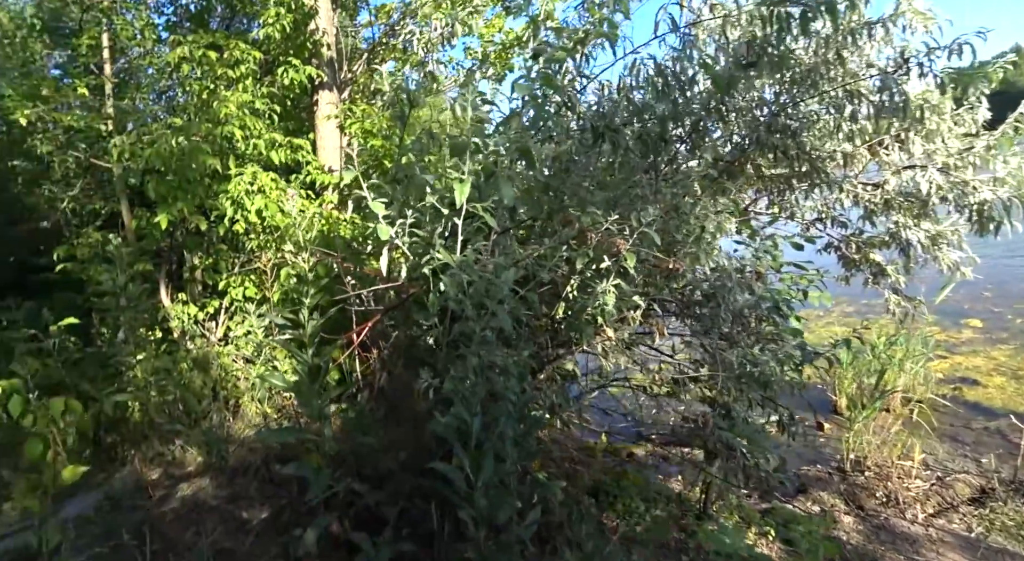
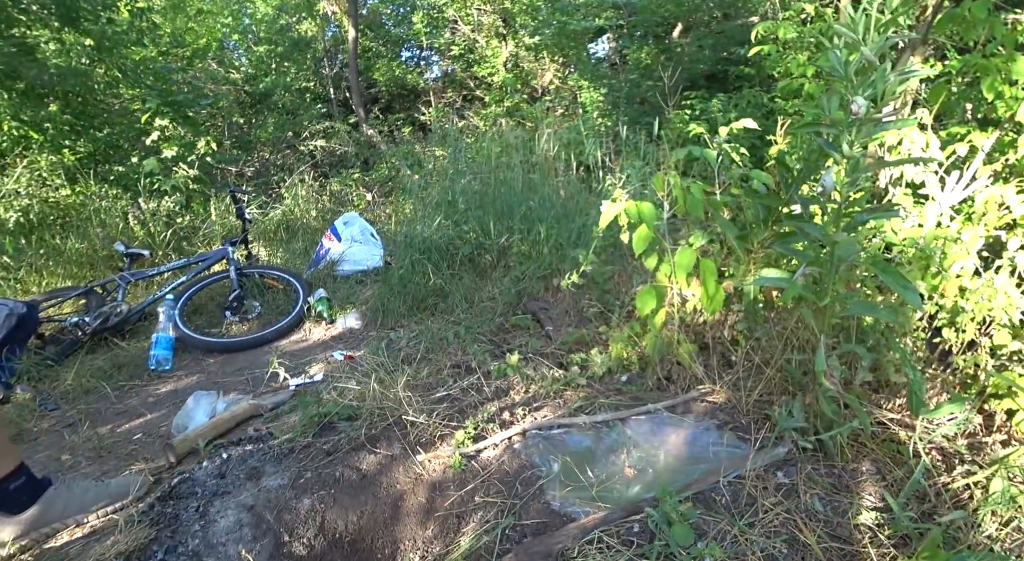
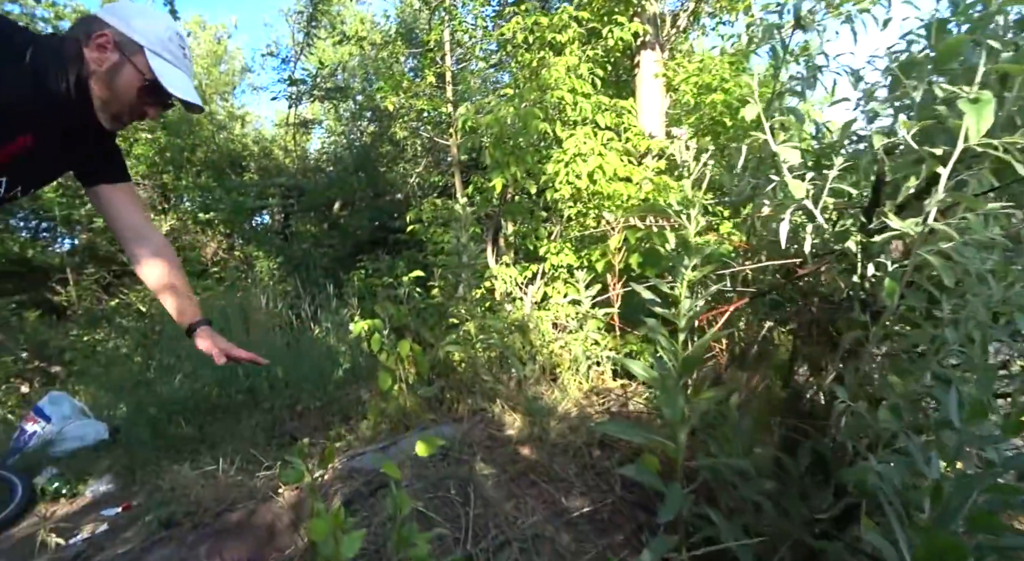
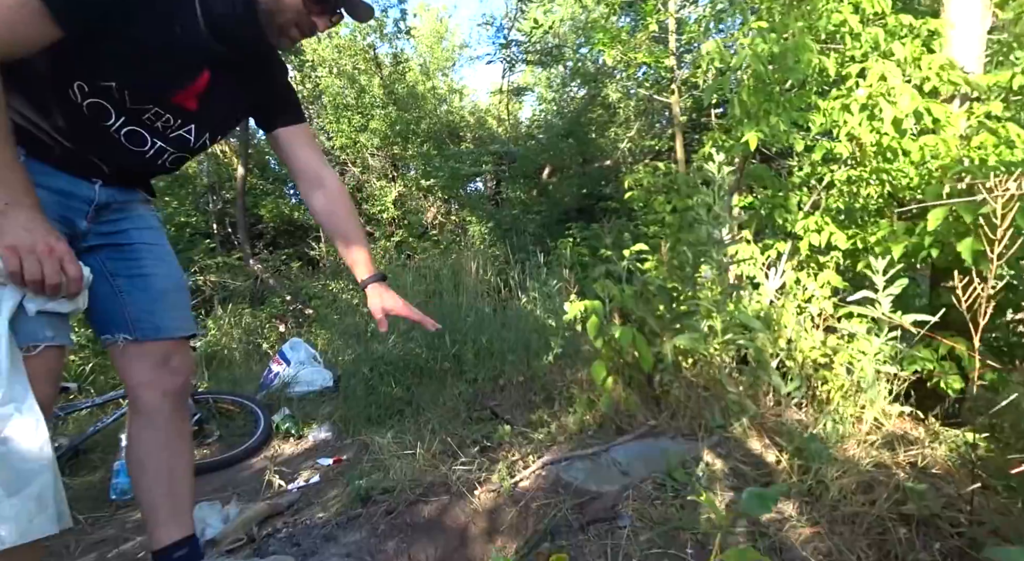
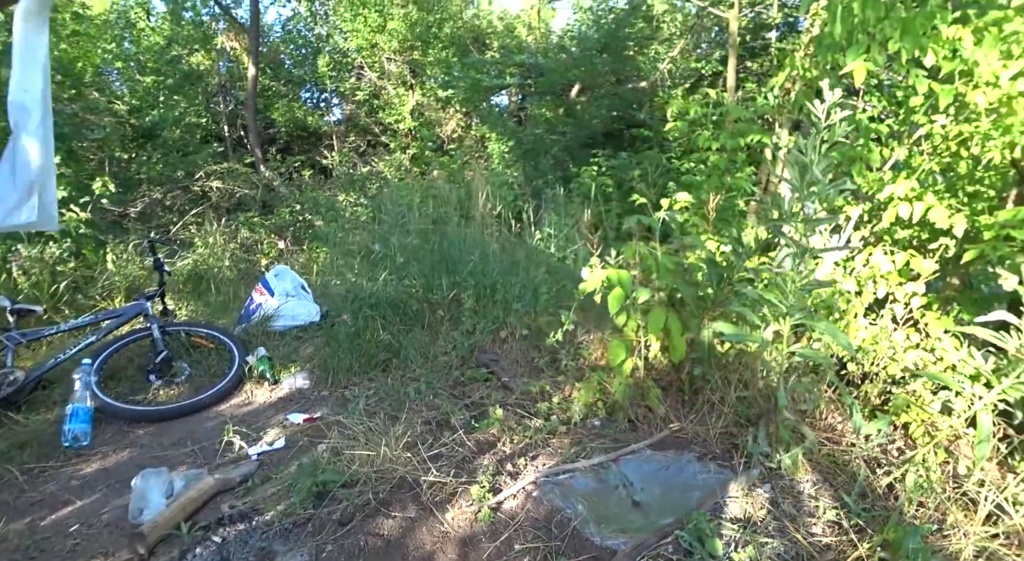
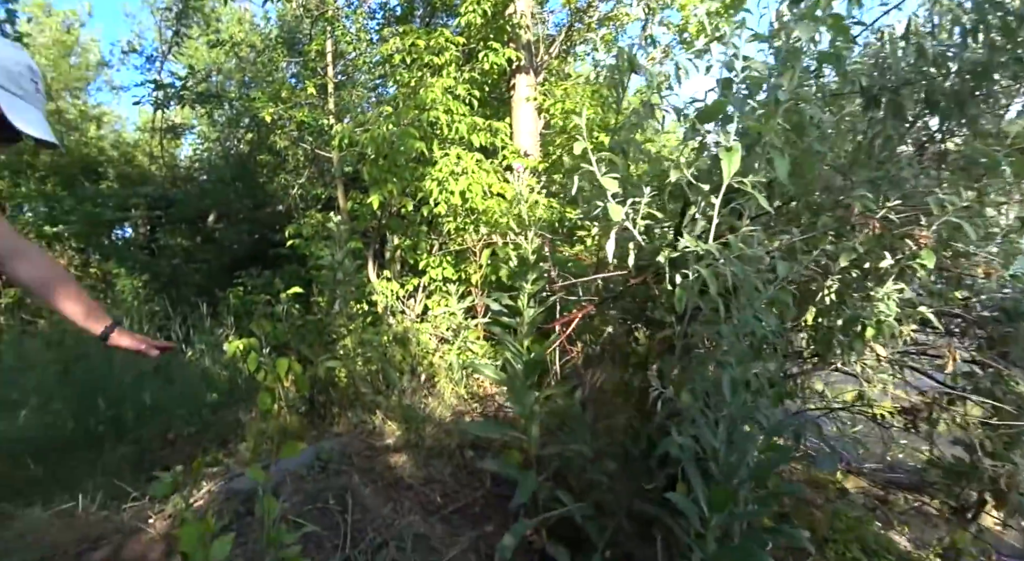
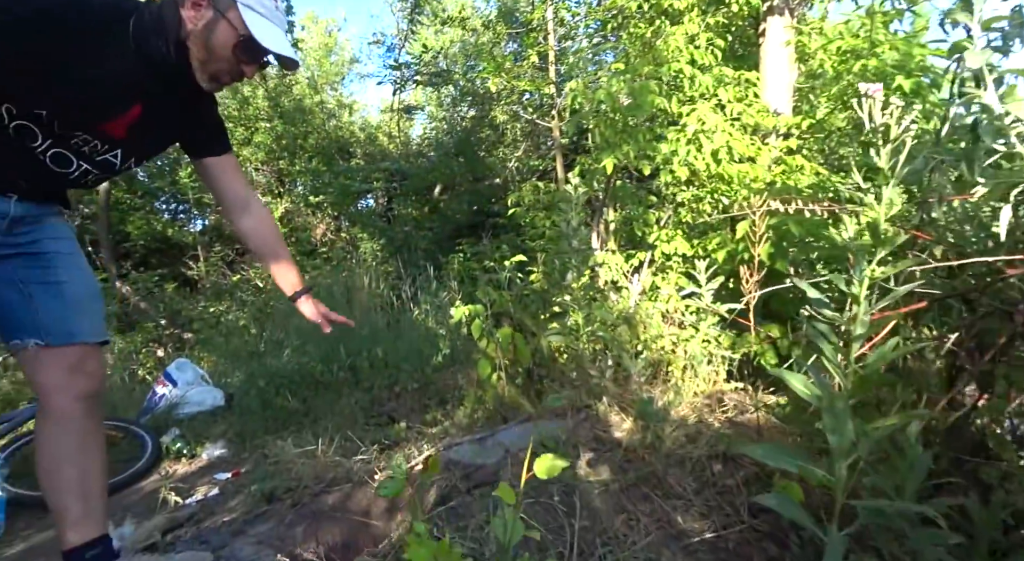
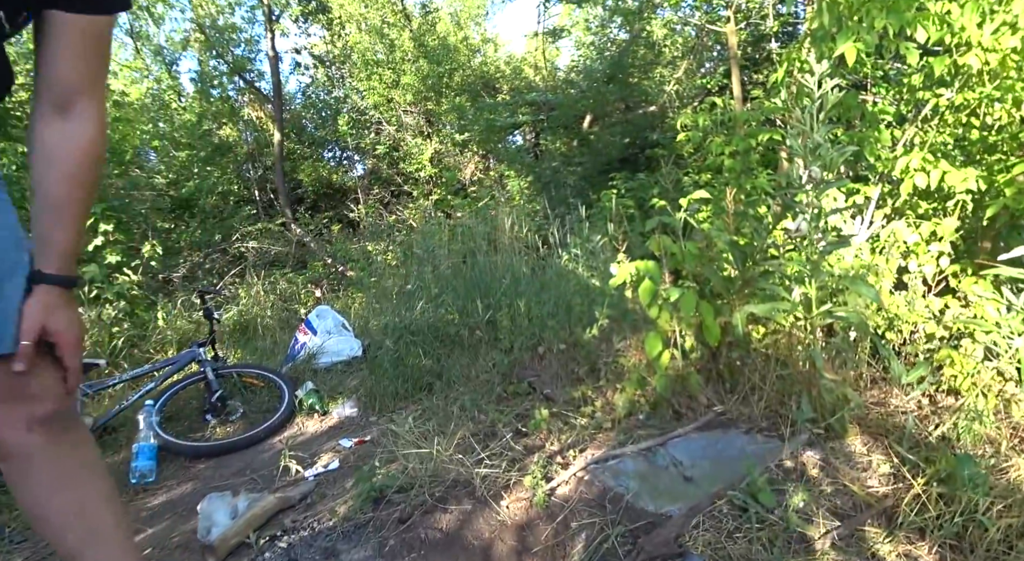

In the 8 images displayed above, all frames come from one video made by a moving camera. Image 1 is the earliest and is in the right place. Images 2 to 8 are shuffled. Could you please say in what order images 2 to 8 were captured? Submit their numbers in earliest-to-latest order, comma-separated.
6, 3, 7, 4, 8, 2, 5
